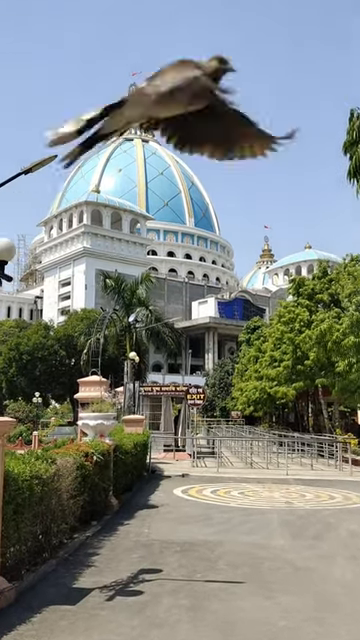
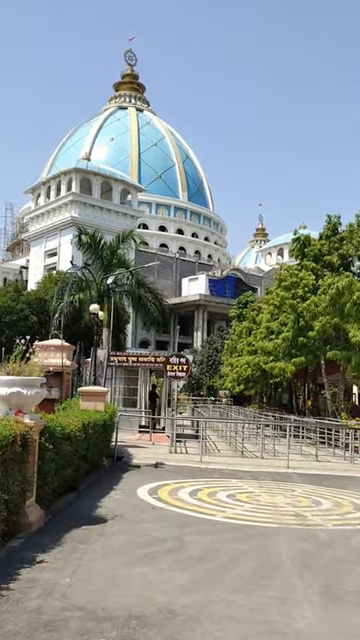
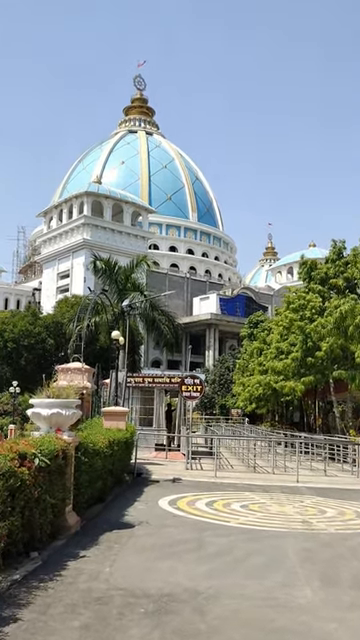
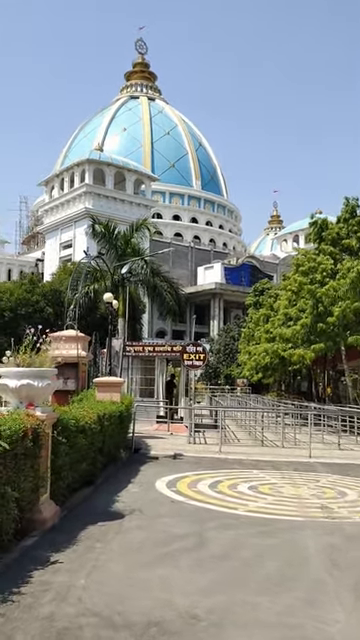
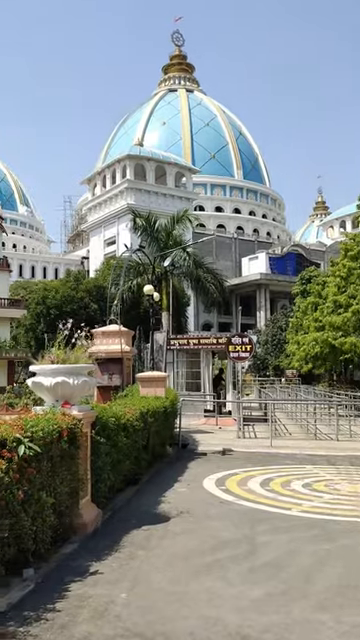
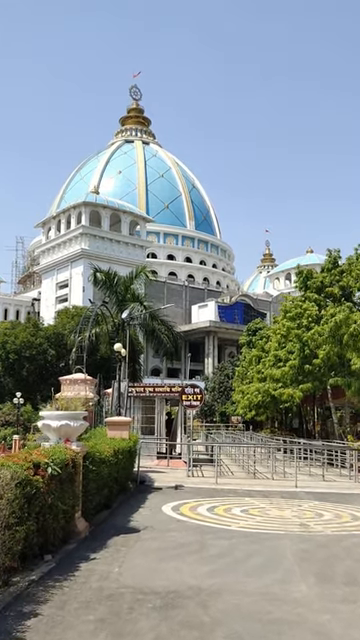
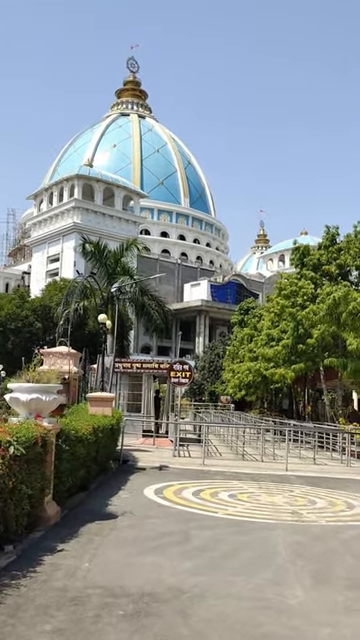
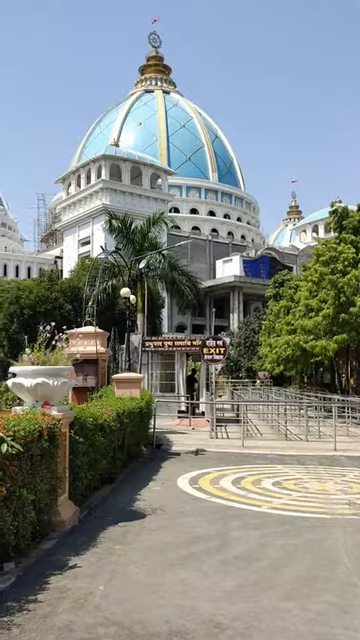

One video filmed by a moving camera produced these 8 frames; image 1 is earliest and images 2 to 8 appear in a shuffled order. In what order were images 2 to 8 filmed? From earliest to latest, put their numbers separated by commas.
6, 3, 7, 2, 4, 8, 5
